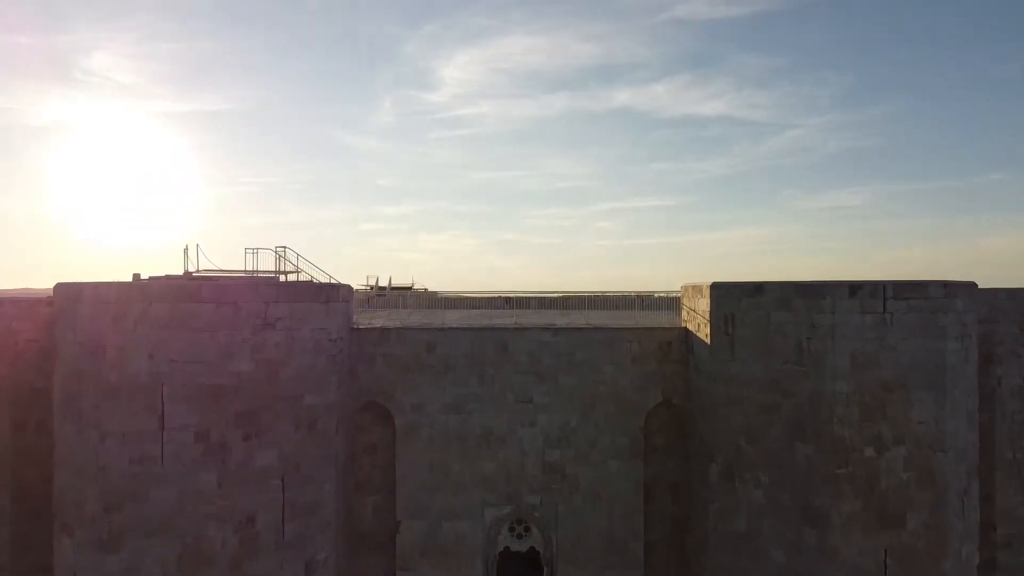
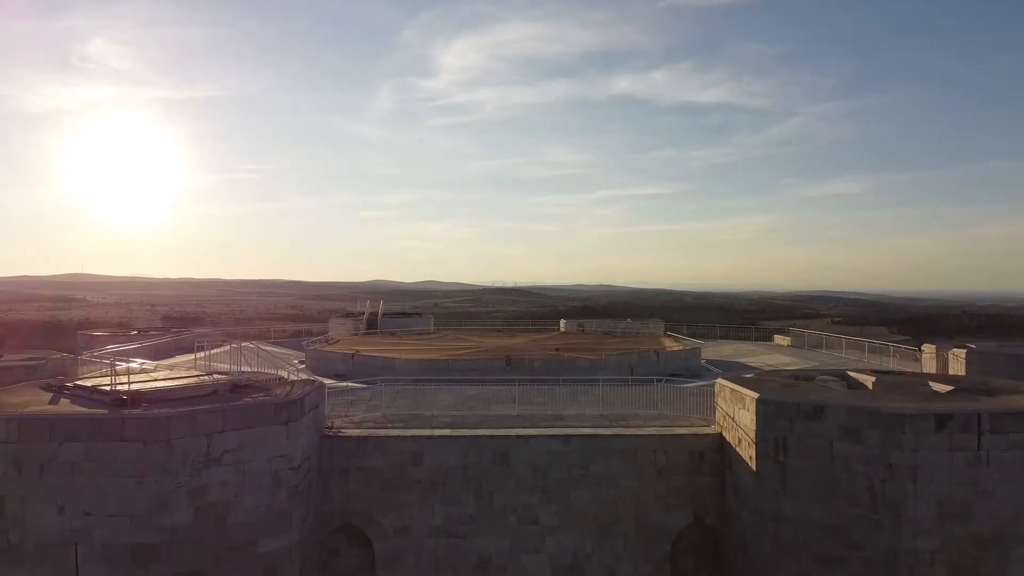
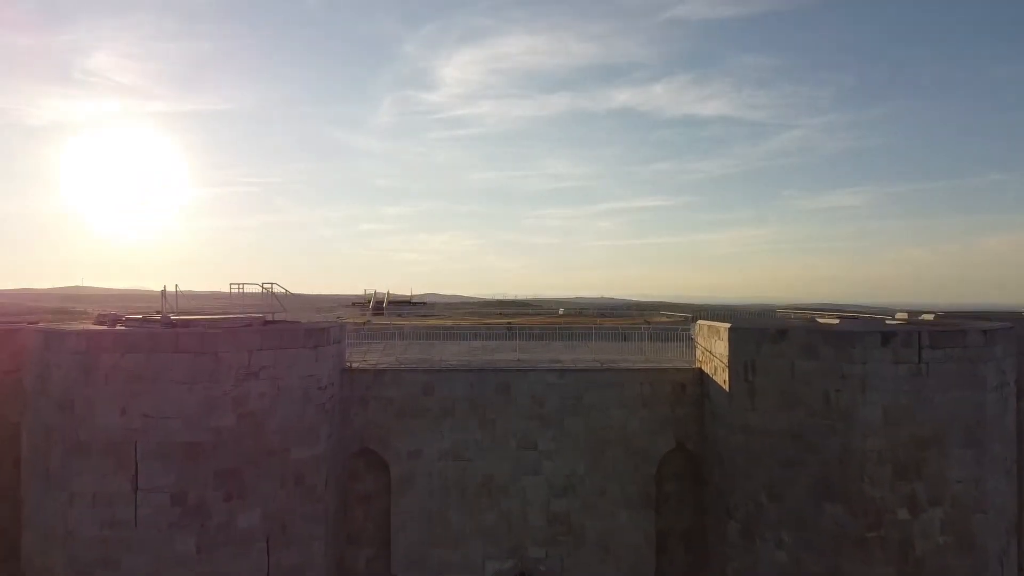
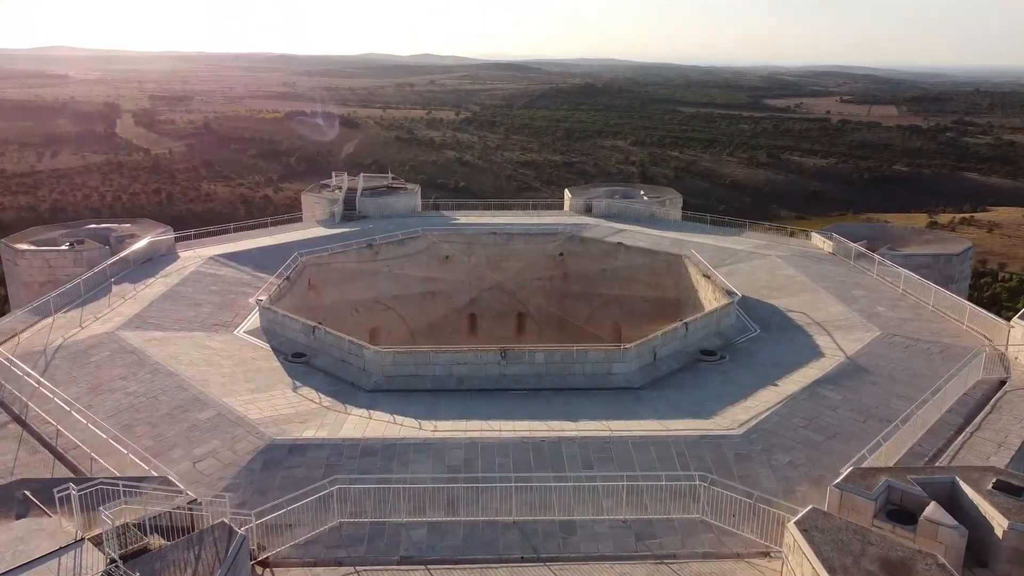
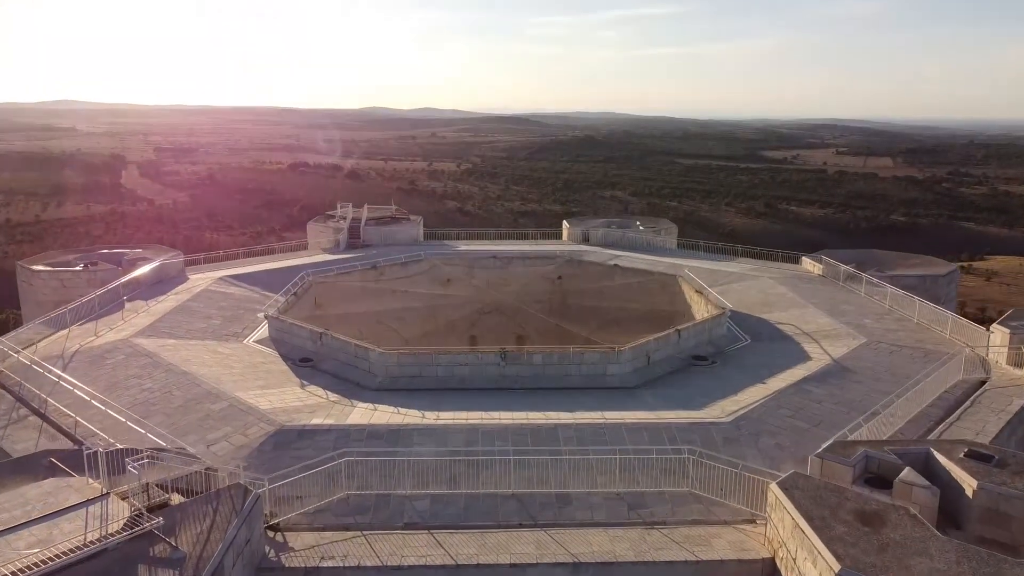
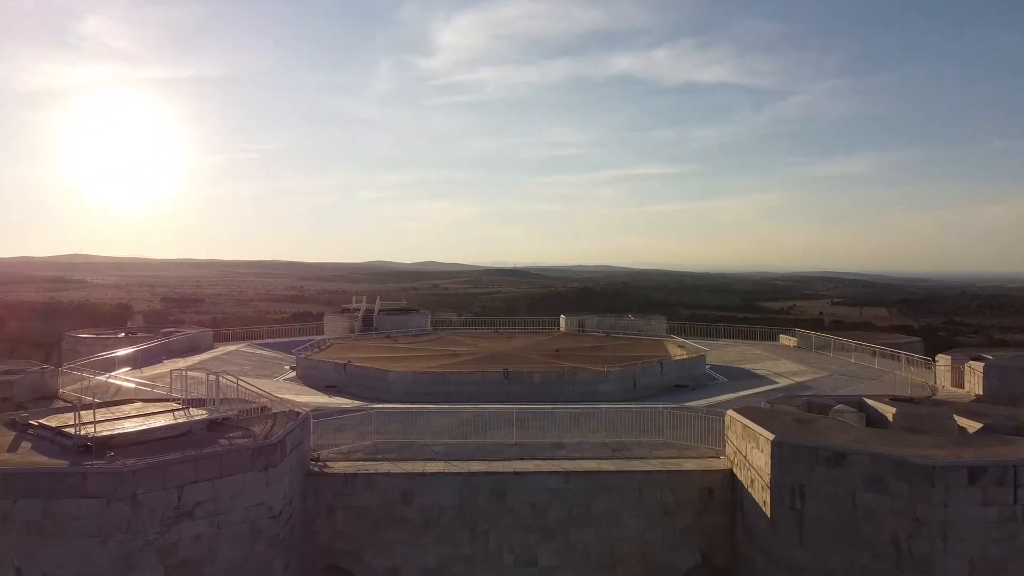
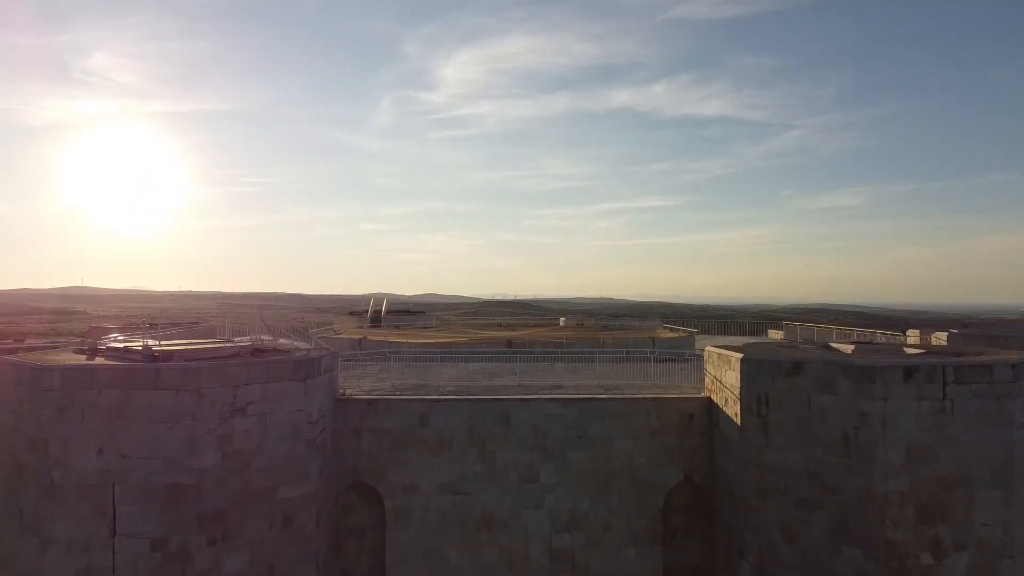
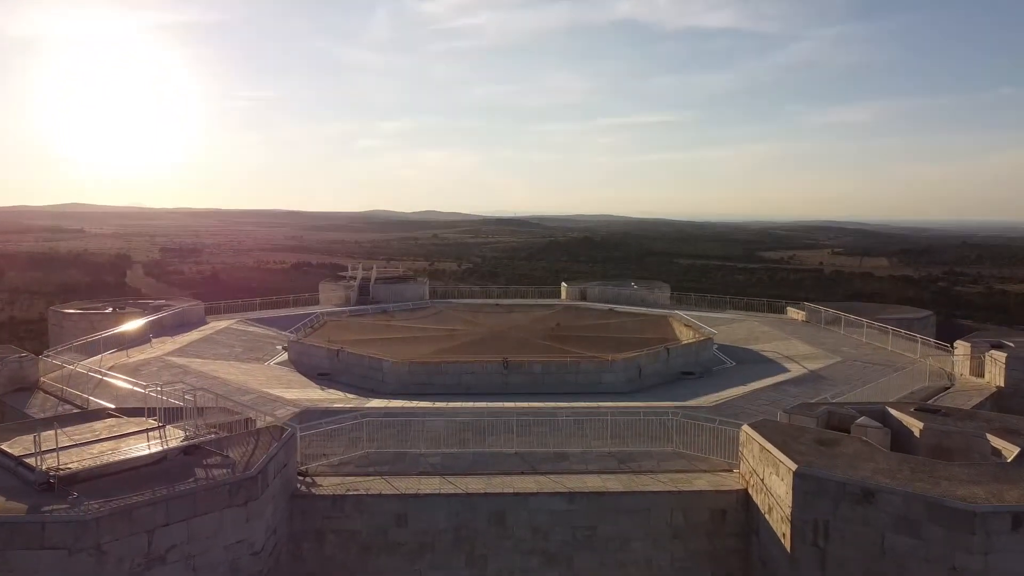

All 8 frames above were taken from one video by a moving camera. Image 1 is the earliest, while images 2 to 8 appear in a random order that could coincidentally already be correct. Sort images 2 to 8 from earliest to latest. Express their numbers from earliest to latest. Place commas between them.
3, 7, 2, 6, 8, 5, 4
